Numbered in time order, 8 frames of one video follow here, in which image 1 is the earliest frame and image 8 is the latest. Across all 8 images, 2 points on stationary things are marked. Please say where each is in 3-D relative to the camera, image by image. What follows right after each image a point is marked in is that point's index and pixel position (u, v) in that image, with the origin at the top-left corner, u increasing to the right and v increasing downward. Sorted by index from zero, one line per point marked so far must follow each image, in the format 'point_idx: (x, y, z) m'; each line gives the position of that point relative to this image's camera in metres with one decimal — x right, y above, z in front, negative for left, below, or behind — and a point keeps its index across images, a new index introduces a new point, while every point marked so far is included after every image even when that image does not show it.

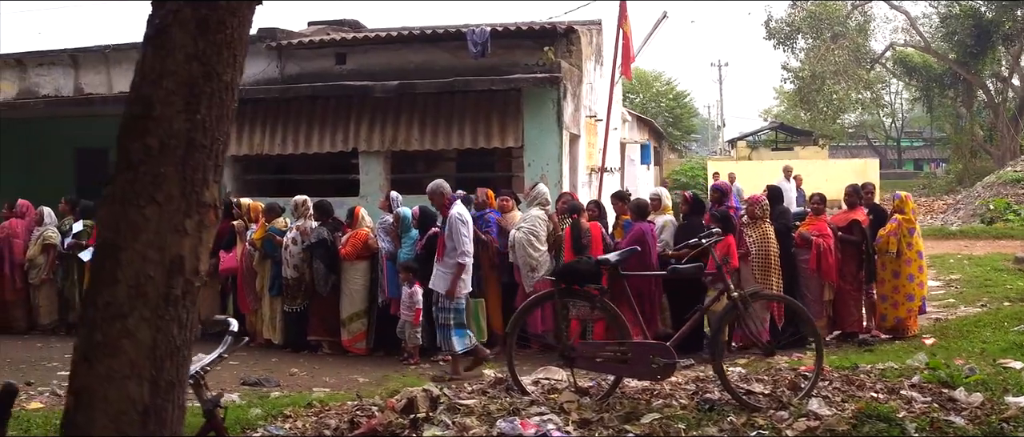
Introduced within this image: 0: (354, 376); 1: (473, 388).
0: (-0.8, -0.8, +7.4) m
1: (-0.1, -0.6, +5.8) m
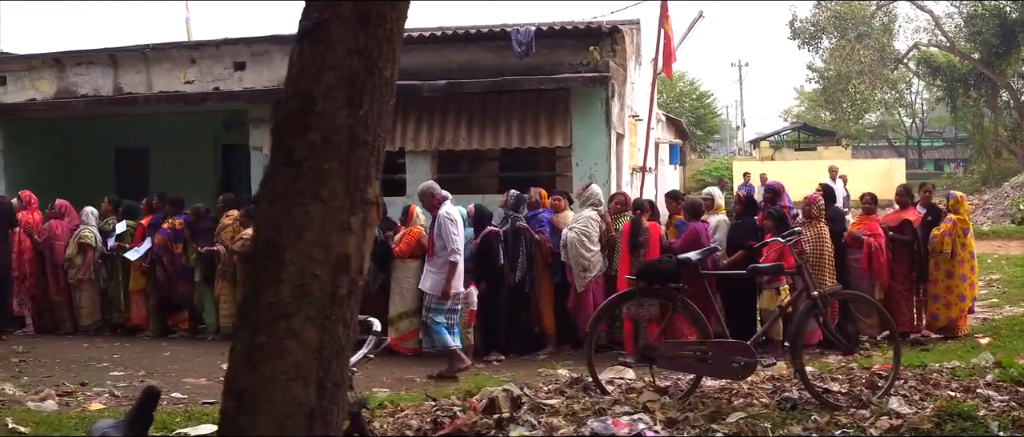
0: (-0.5, -0.8, +7.4) m
1: (+0.1, -0.6, +5.8) m
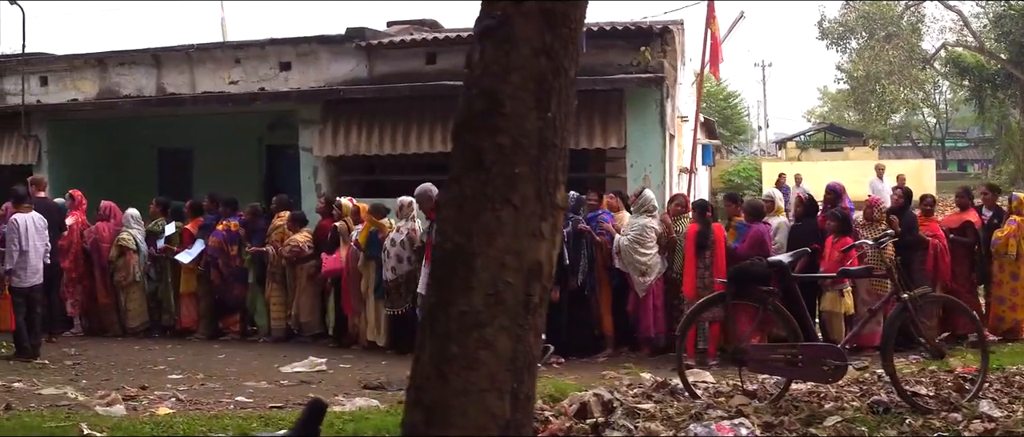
0: (-0.2, -0.8, +7.3) m
1: (+0.5, -0.6, +5.8) m
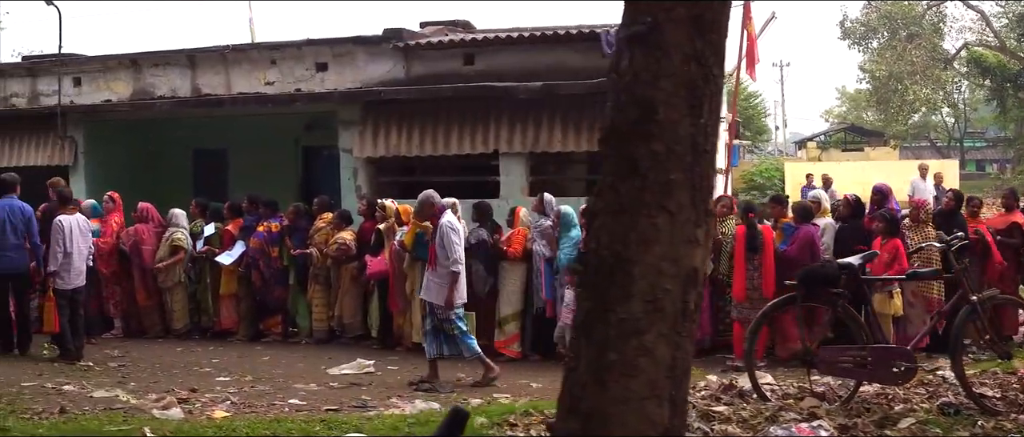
0: (+0.1, -0.8, +7.3) m
1: (+0.7, -0.7, +5.8) m
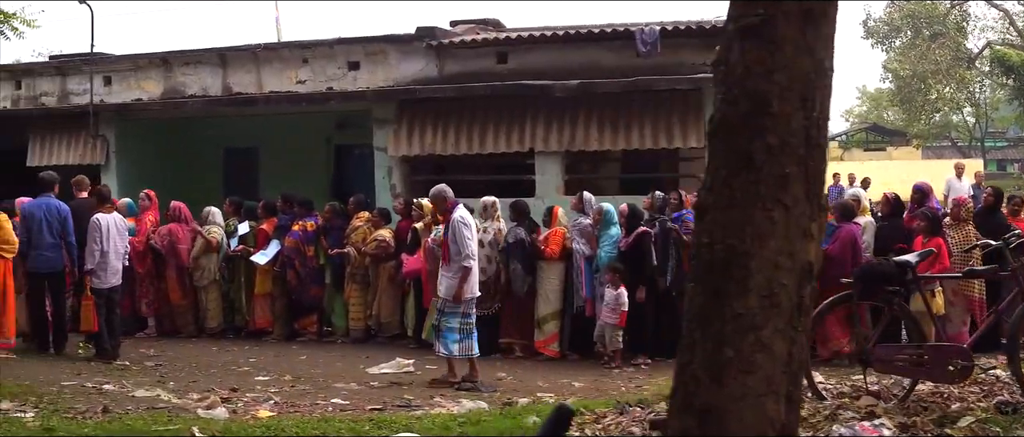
0: (+0.3, -0.8, +7.3) m
1: (+0.9, -0.6, +5.7) m
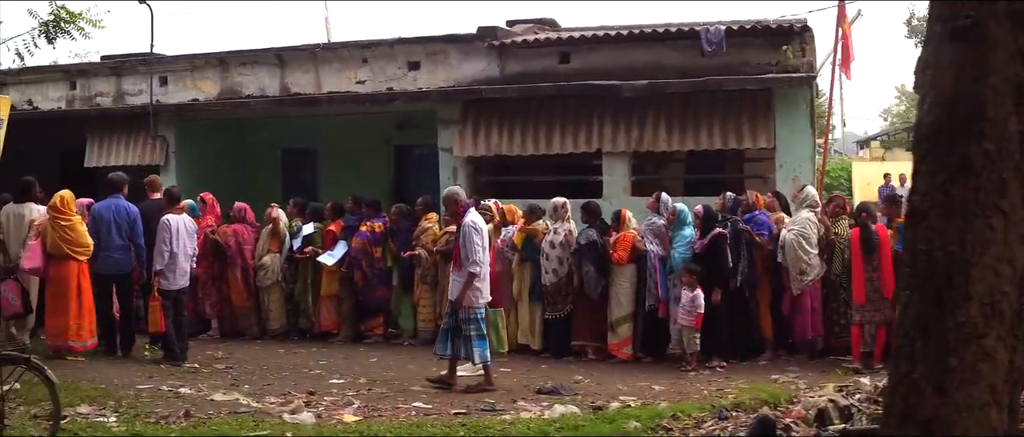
0: (+0.6, -0.8, +7.2) m
1: (+1.3, -0.7, +5.6) m
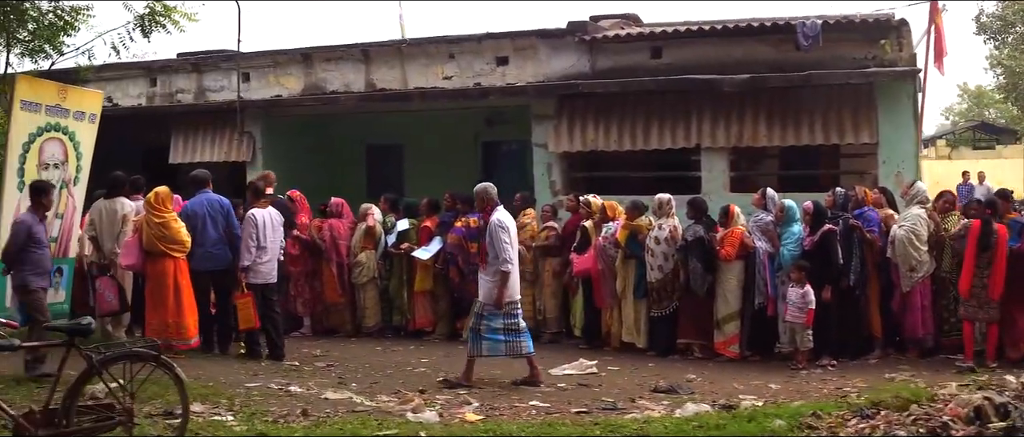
0: (+1.1, -0.8, +7.1) m
1: (+1.8, -0.6, +5.5) m
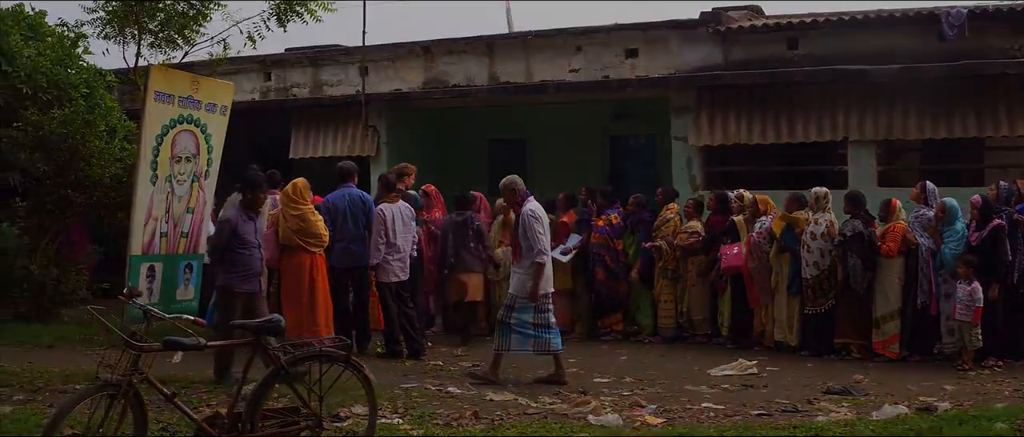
0: (+1.9, -0.7, +6.8) m
1: (+2.5, -0.6, +5.2) m
